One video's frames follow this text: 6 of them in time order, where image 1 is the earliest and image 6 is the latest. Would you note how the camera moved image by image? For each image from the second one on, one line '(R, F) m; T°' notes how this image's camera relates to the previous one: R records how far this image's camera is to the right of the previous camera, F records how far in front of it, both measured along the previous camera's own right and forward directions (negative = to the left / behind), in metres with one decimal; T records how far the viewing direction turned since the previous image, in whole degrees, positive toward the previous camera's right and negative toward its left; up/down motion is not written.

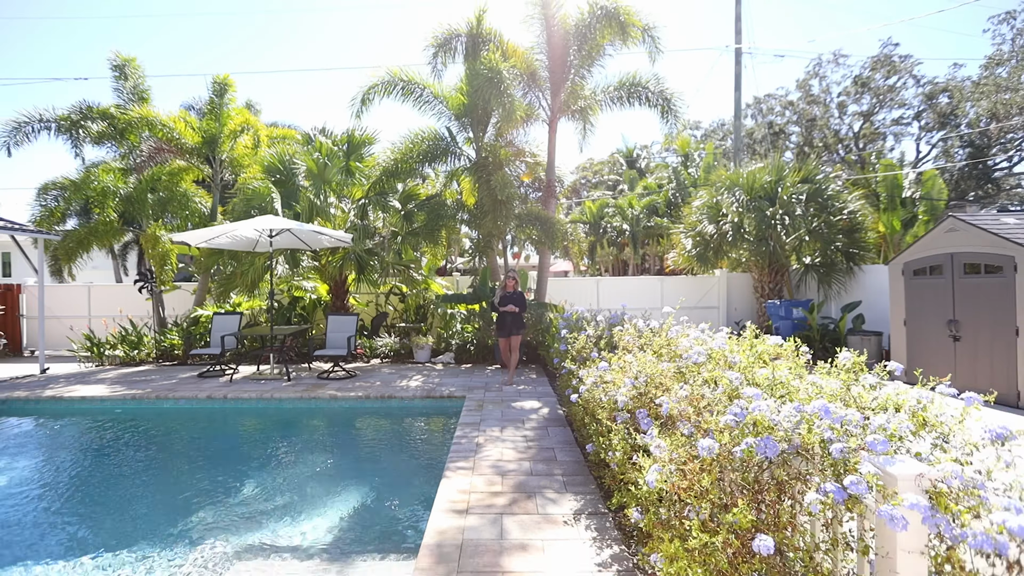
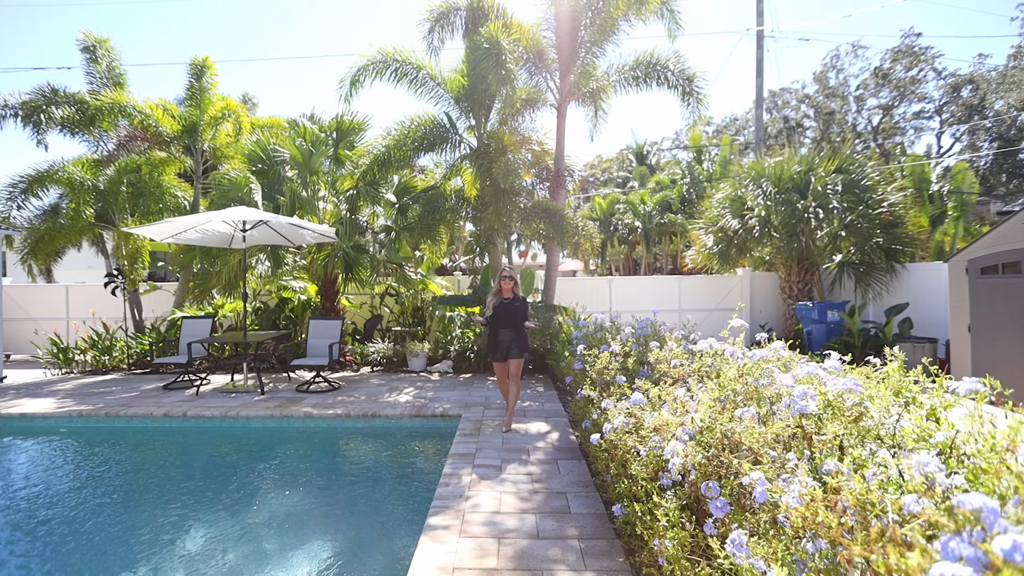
(0.0, +0.9) m; -1°
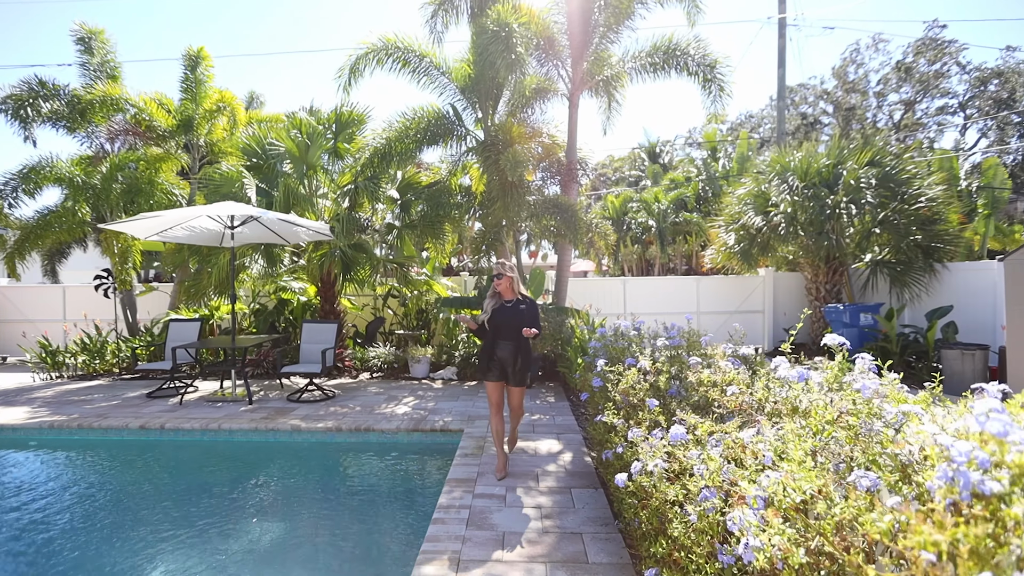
(0.0, +0.6) m; -1°
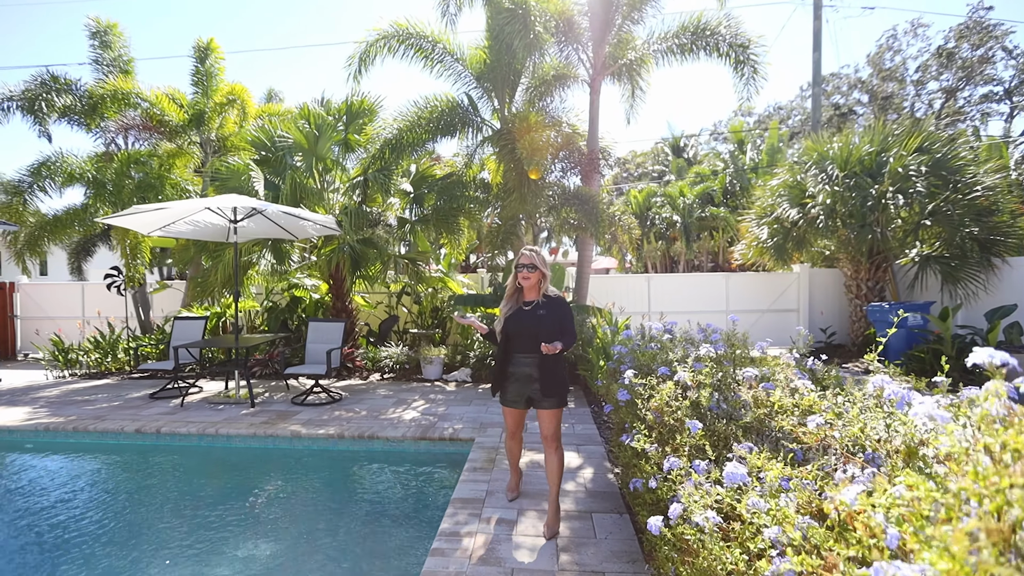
(+0.1, +0.4) m; -2°
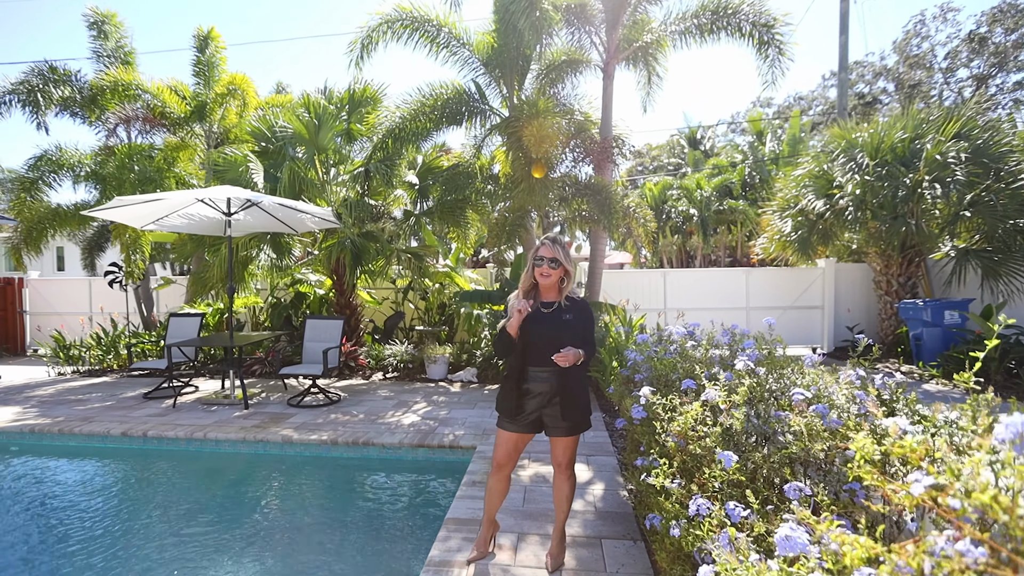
(+0.1, +0.4) m; -1°
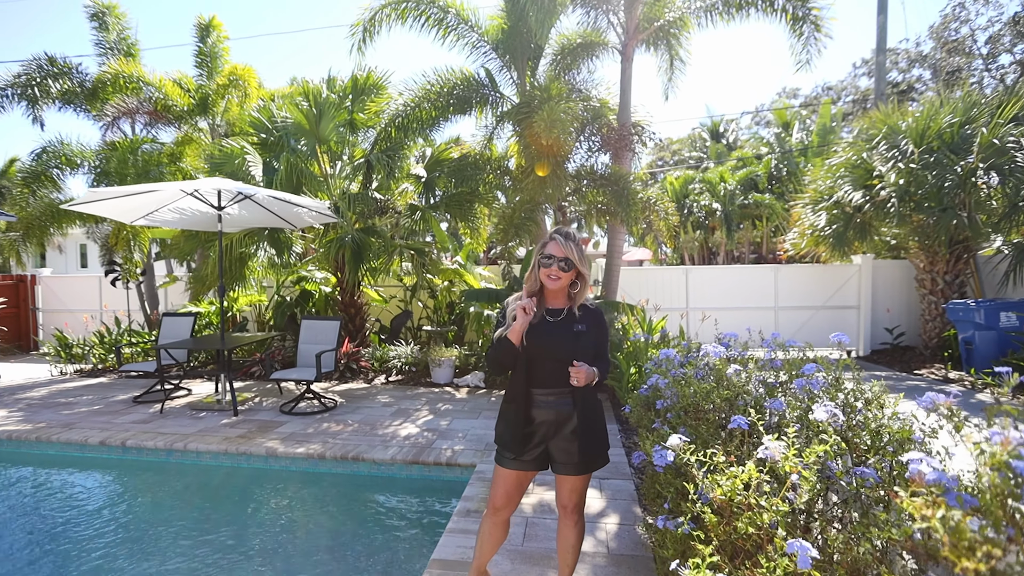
(+0.1, +0.5) m; -2°
